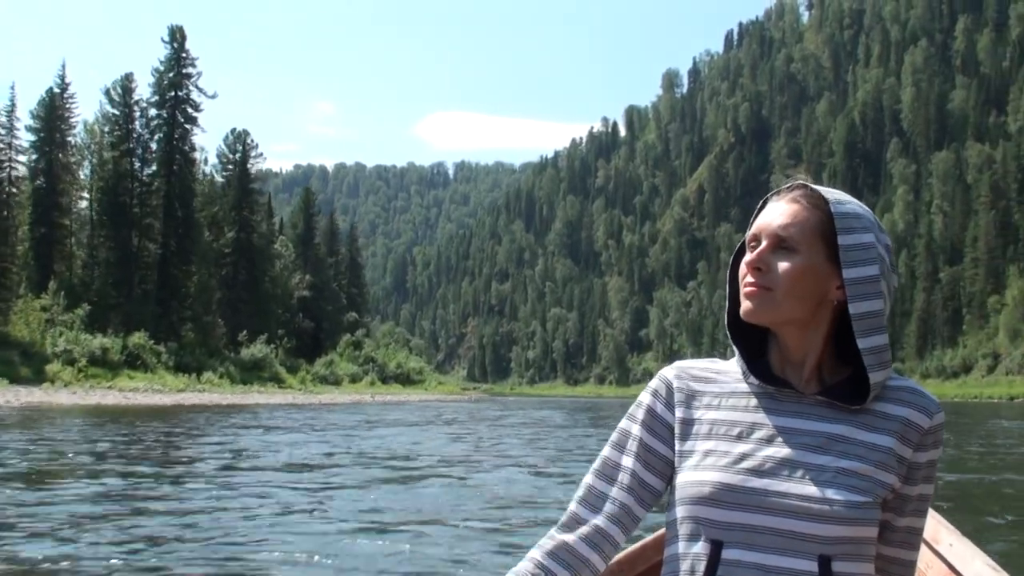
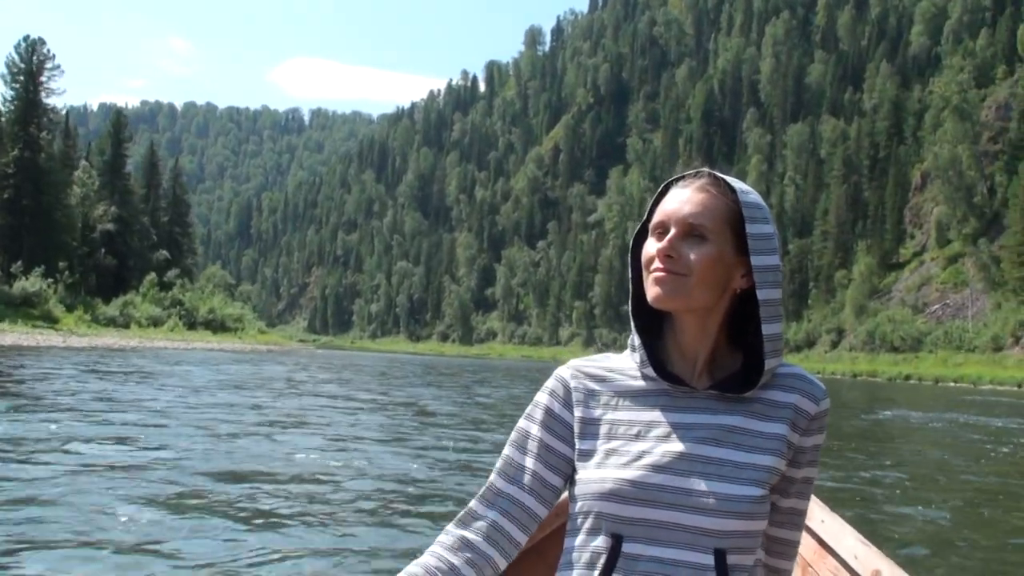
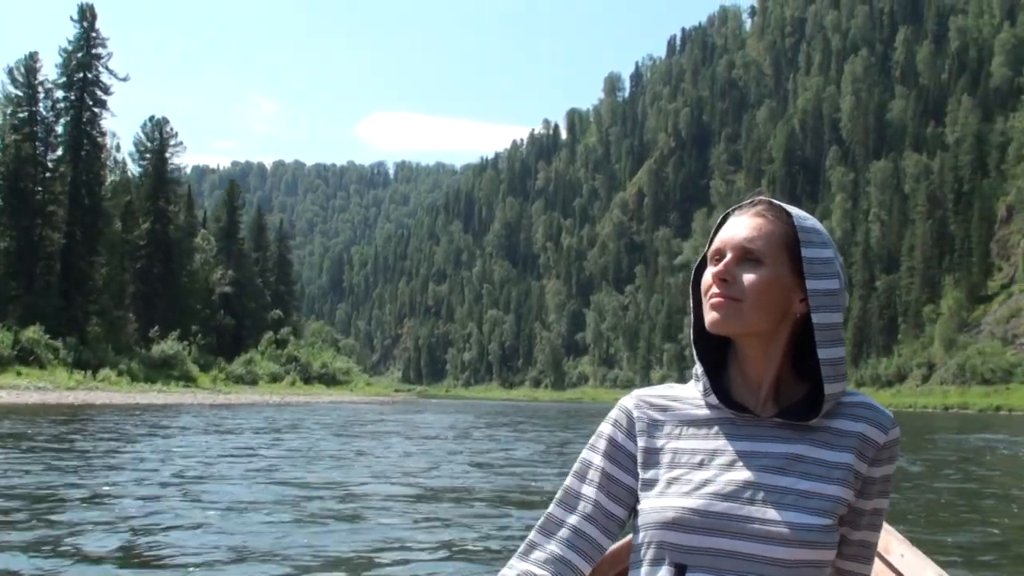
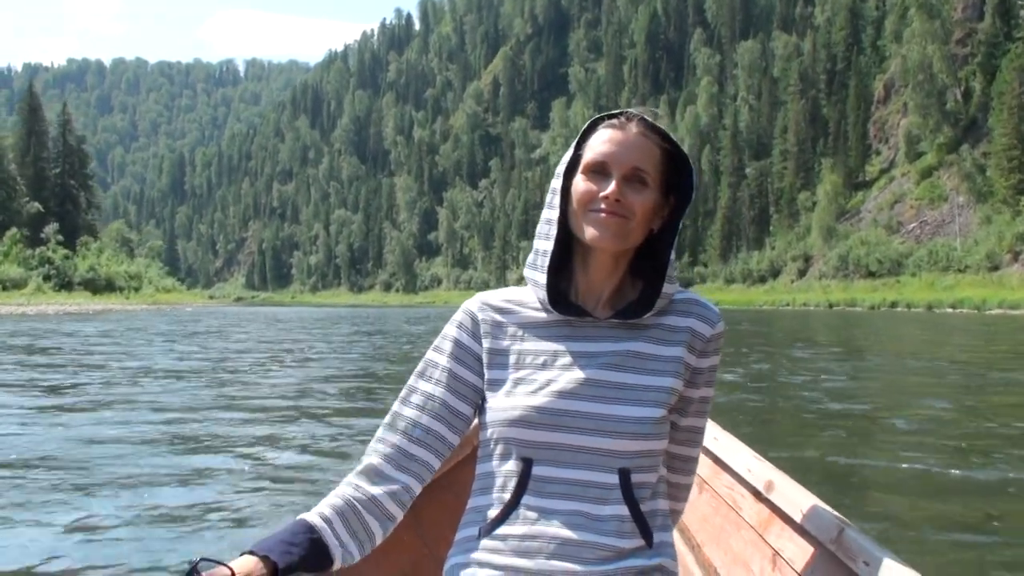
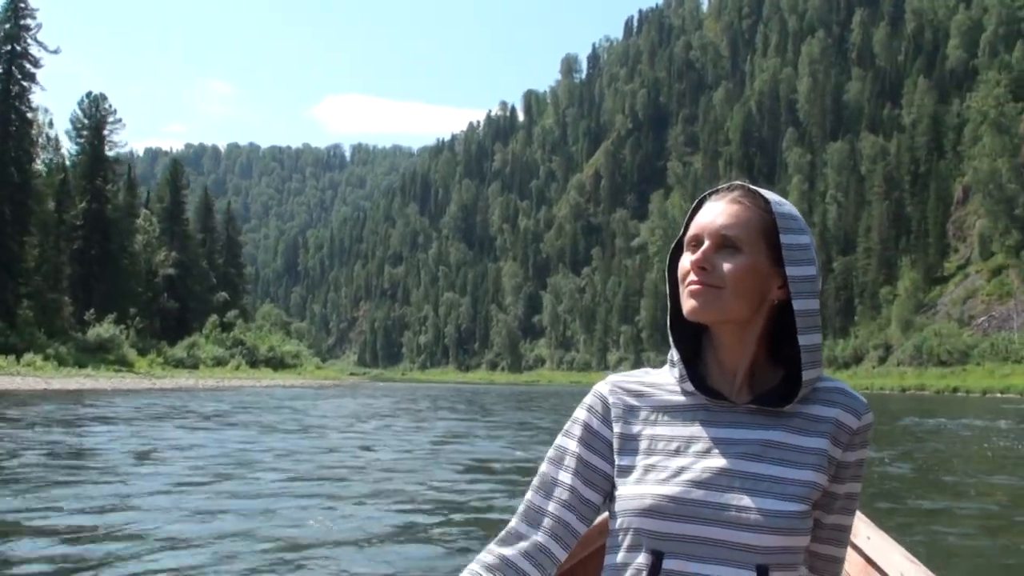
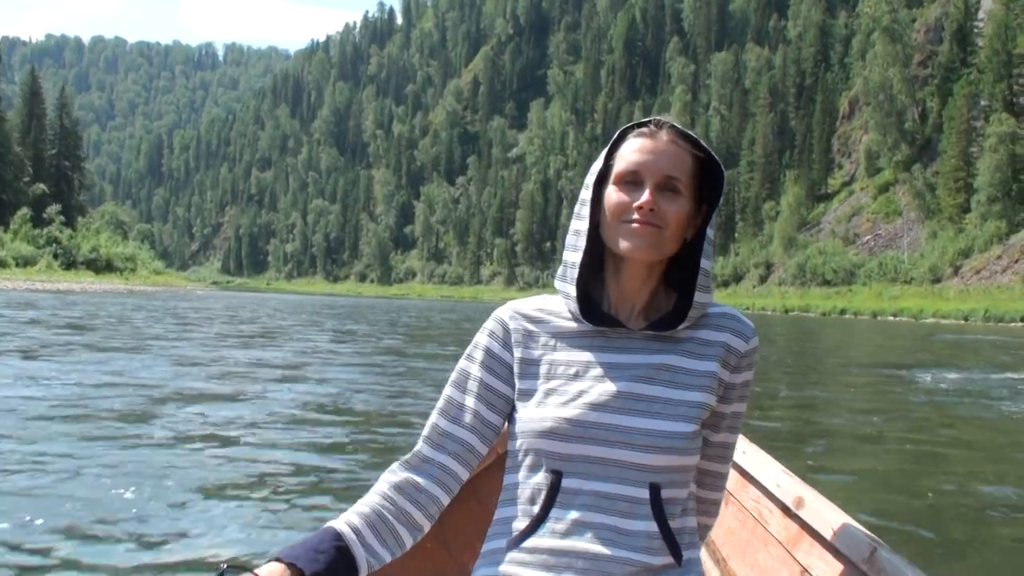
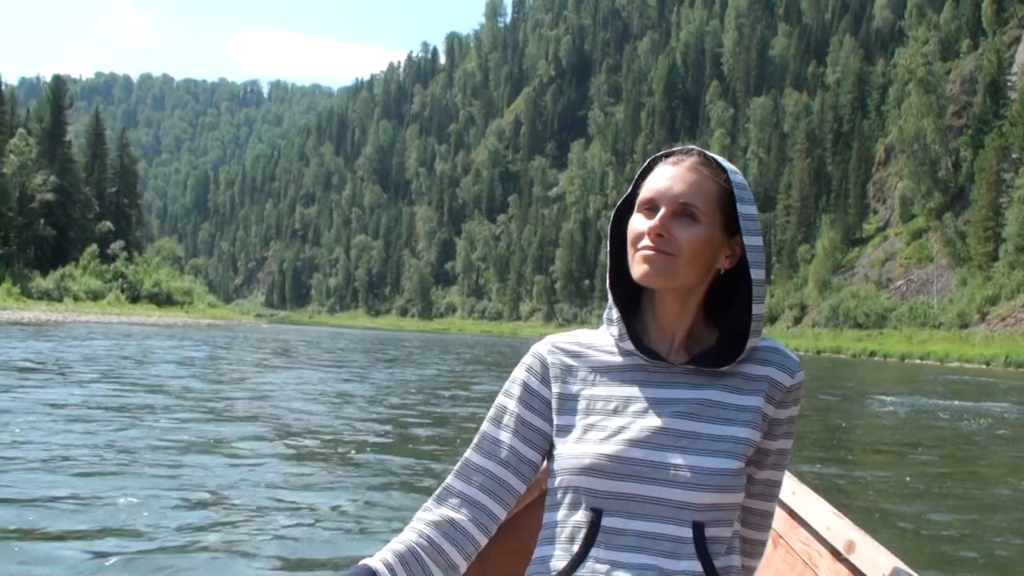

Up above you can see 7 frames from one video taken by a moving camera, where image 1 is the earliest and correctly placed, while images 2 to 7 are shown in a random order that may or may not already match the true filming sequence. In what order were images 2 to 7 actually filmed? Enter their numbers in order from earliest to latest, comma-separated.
3, 5, 2, 7, 6, 4
